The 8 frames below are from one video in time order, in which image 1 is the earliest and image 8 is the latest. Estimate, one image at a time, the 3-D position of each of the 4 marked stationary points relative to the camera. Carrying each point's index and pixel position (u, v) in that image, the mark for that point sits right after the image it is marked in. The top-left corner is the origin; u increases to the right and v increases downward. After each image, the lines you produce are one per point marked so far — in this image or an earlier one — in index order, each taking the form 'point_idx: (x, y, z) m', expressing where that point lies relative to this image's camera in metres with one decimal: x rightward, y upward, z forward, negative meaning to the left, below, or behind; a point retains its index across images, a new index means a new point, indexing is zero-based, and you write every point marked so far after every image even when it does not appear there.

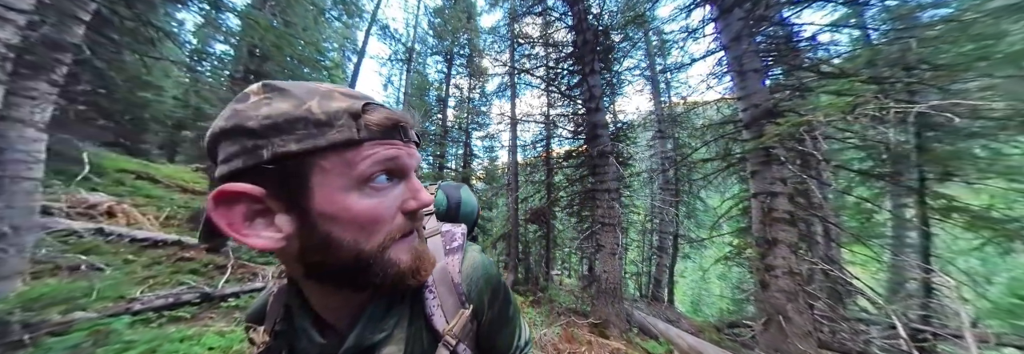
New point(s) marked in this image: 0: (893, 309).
0: (+4.7, -1.5, +2.9) m
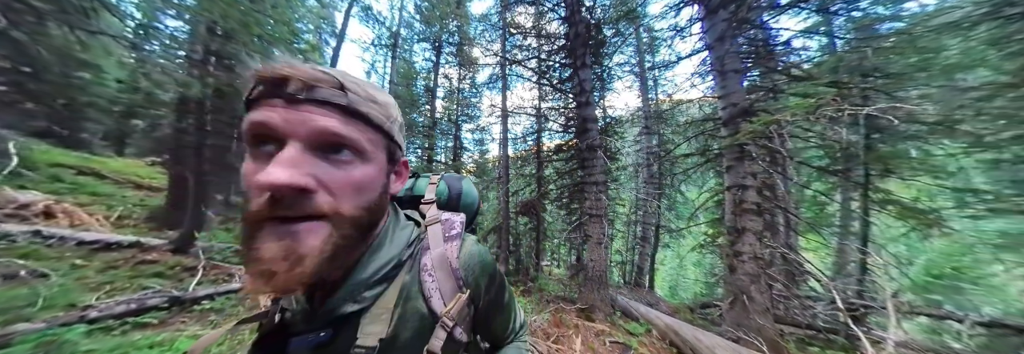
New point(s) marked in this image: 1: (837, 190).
0: (+4.7, -1.5, +3.3) m
1: (+5.7, -0.3, +4.0) m
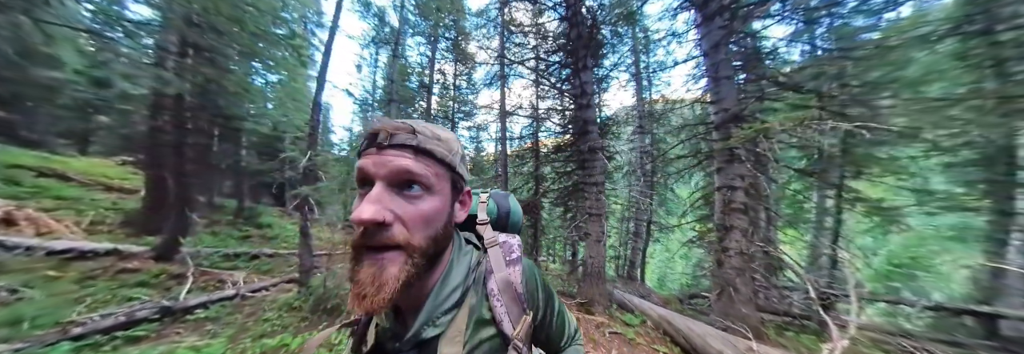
0: (+4.8, -1.5, +3.7) m
1: (+5.8, -0.3, +4.3) m
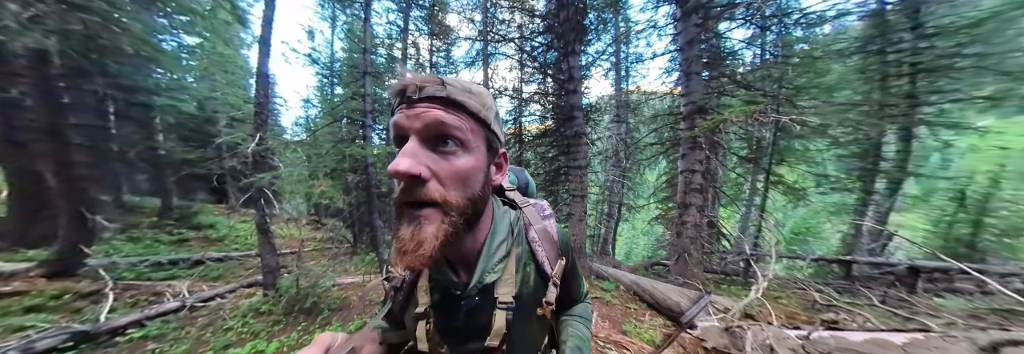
0: (+4.7, -1.2, +4.7) m
1: (+5.5, +0.1, +5.4) m
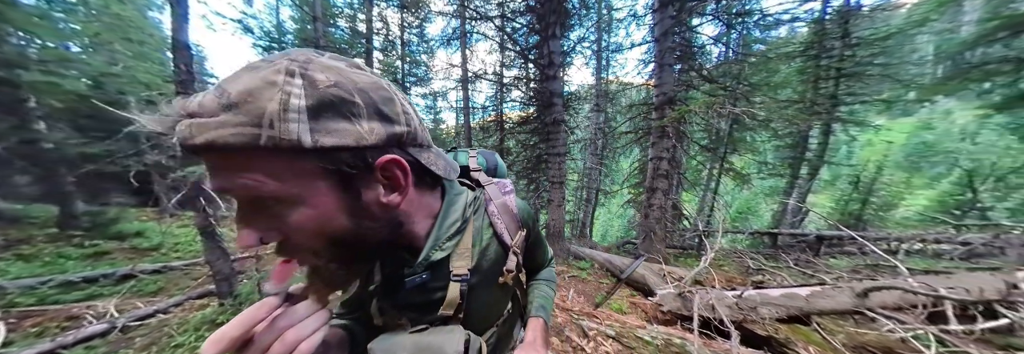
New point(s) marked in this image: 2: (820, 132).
0: (+4.3, -0.9, +5.4) m
1: (+5.1, +0.5, +6.0) m
2: (+8.9, +1.3, +6.5) m
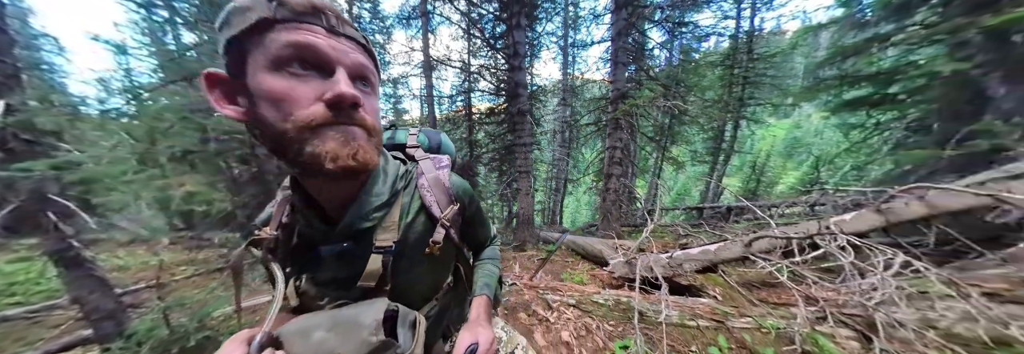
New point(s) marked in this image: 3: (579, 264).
0: (+3.6, -0.6, +6.3) m
1: (+4.1, +0.9, +7.0) m
2: (+7.7, +1.8, +8.2) m
3: (+1.8, -2.4, +6.4) m
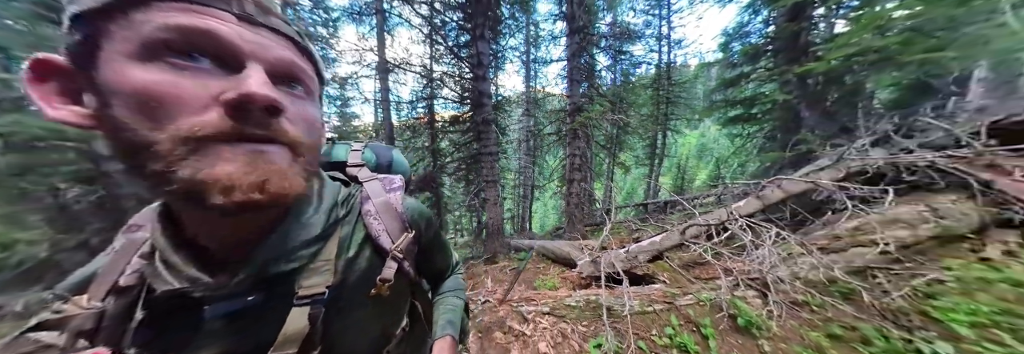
0: (+2.7, -0.7, +7.0) m
1: (+3.0, +0.7, +8.0) m
2: (+6.1, +1.6, +10.2) m
3: (+1.0, -2.6, +6.5) m
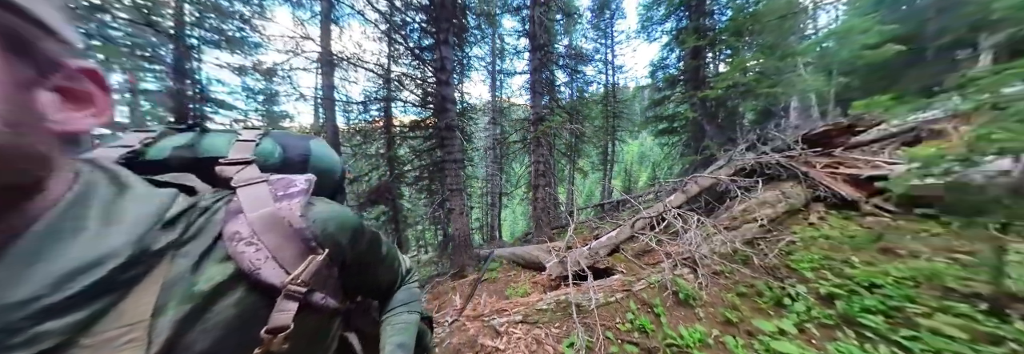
0: (+1.7, -0.8, +7.6) m
1: (+1.7, +0.5, +8.6) m
2: (+4.1, +1.4, +11.6) m
3: (+0.3, -2.7, +6.5) m
